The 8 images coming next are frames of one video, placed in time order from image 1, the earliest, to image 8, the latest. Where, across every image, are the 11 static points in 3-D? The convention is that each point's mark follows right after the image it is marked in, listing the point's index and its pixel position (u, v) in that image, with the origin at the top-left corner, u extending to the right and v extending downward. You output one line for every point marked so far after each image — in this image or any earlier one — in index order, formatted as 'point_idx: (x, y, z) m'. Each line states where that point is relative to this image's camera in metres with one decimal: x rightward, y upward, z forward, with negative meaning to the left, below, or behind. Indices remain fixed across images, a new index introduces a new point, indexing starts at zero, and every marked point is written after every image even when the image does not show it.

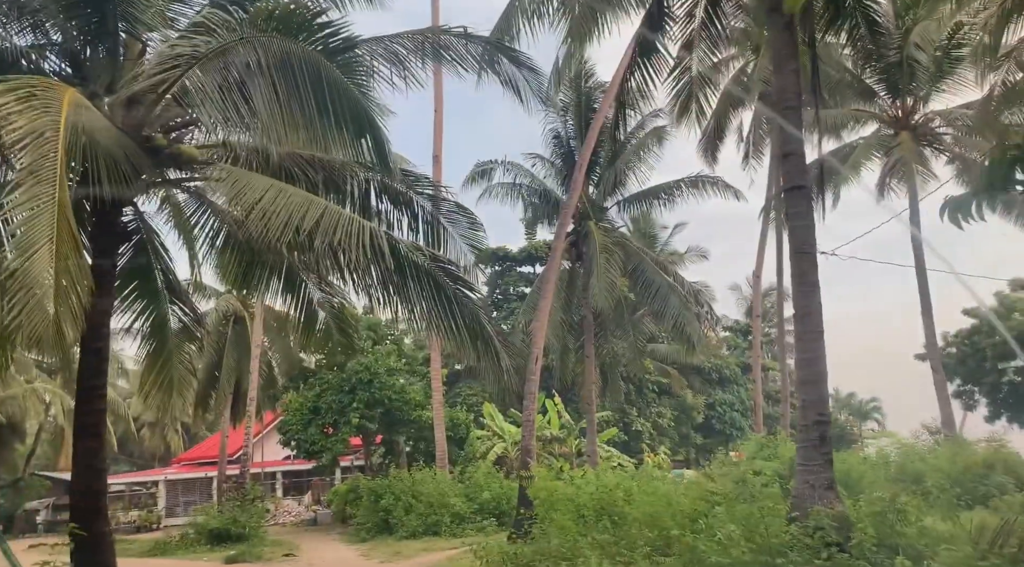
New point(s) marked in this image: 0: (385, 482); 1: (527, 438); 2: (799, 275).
0: (-2.5, -3.9, +19.3) m
1: (+0.2, -2.3, +14.9) m
2: (+2.5, +0.1, +8.4) m
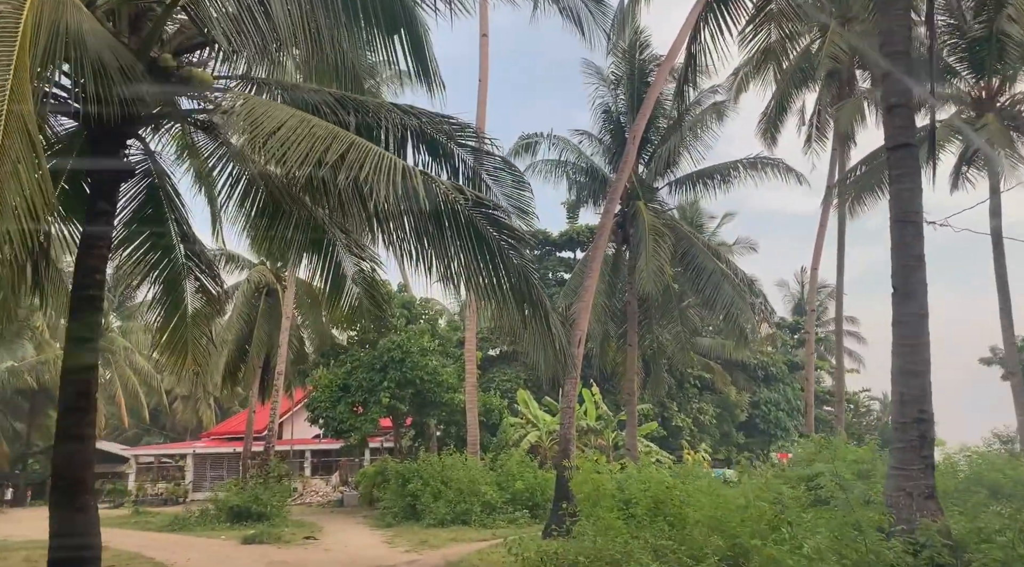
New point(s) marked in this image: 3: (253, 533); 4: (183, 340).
0: (-1.8, -3.4, +18.3) m
1: (+0.8, -2.0, +13.9) m
2: (+2.9, +0.3, +7.3) m
3: (-4.0, -3.9, +15.4) m
4: (-3.4, -0.6, +10.3) m
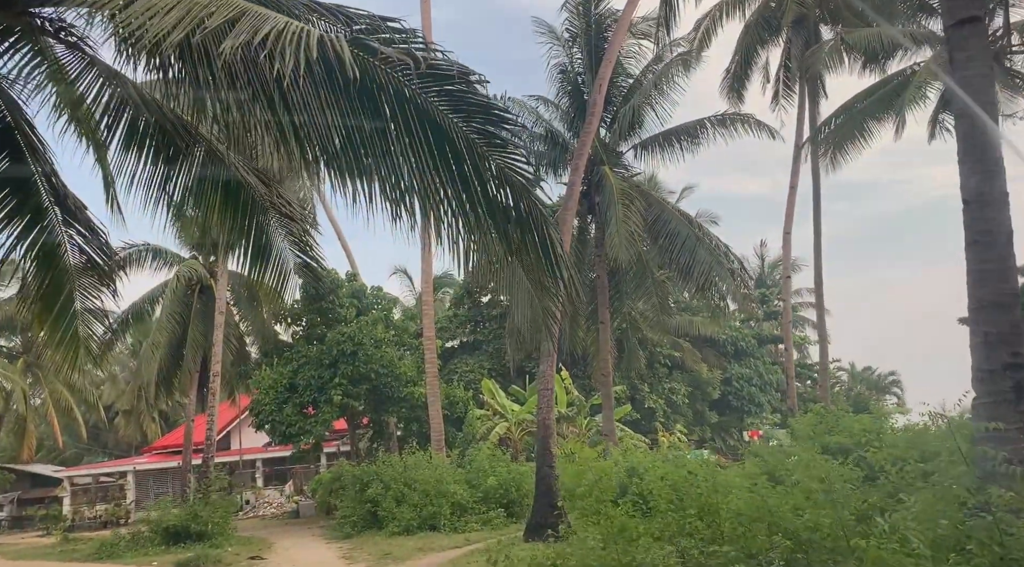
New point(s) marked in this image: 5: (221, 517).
0: (-2.3, -3.1, +16.5) m
1: (+0.4, -1.6, +12.2) m
2: (+2.7, +0.8, +5.7) m
3: (-4.4, -3.7, +13.5) m
4: (-3.7, -0.4, +8.4) m
5: (-4.8, -3.9, +16.4) m
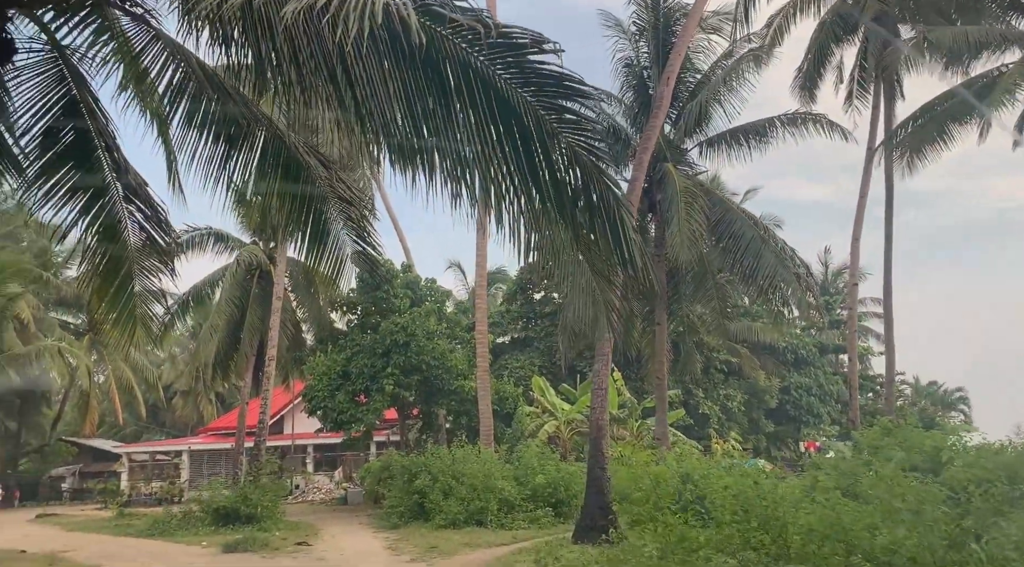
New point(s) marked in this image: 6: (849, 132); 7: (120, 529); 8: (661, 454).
0: (-1.5, -2.9, +16.4) m
1: (+1.0, -1.5, +12.0) m
2: (+3.0, +0.7, +5.3) m
3: (-3.7, -3.5, +13.5) m
4: (-3.2, -0.2, +8.4) m
5: (-4.0, -3.6, +16.5) m
6: (+6.2, +2.8, +18.3) m
7: (-6.8, -4.2, +17.1) m
8: (+2.1, -2.4, +14.0) m
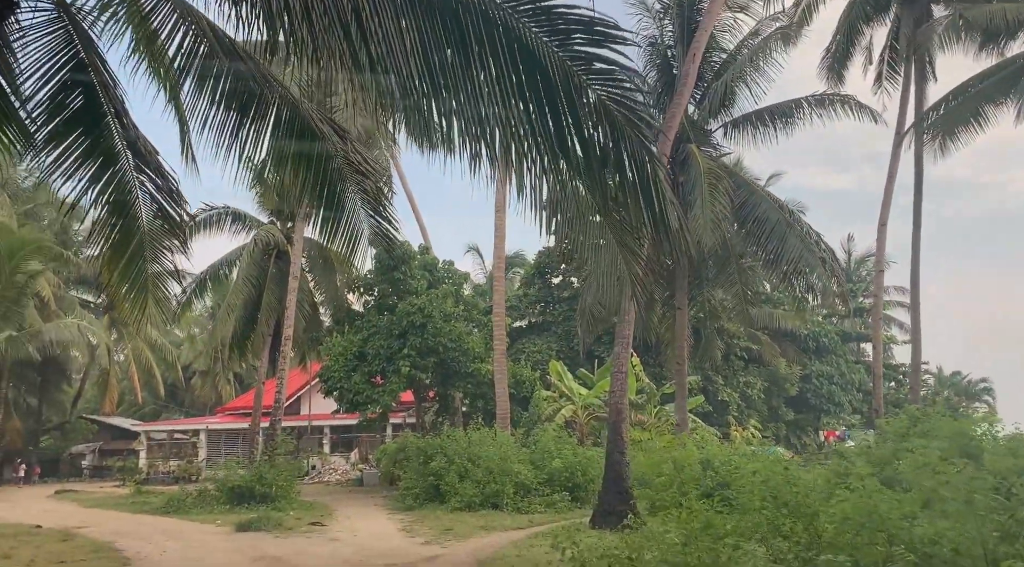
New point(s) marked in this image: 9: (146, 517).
0: (-1.2, -2.6, +16.3) m
1: (+1.2, -1.3, +11.7) m
2: (+3.1, +0.8, +5.0) m
3: (-3.5, -3.2, +13.4) m
4: (-3.1, 0.0, +8.3) m
5: (-3.8, -3.3, +16.4) m
6: (+6.6, +3.1, +17.9) m
7: (-6.5, -3.8, +17.1) m
8: (+2.3, -2.2, +13.7) m
9: (-5.6, -3.6, +15.1) m
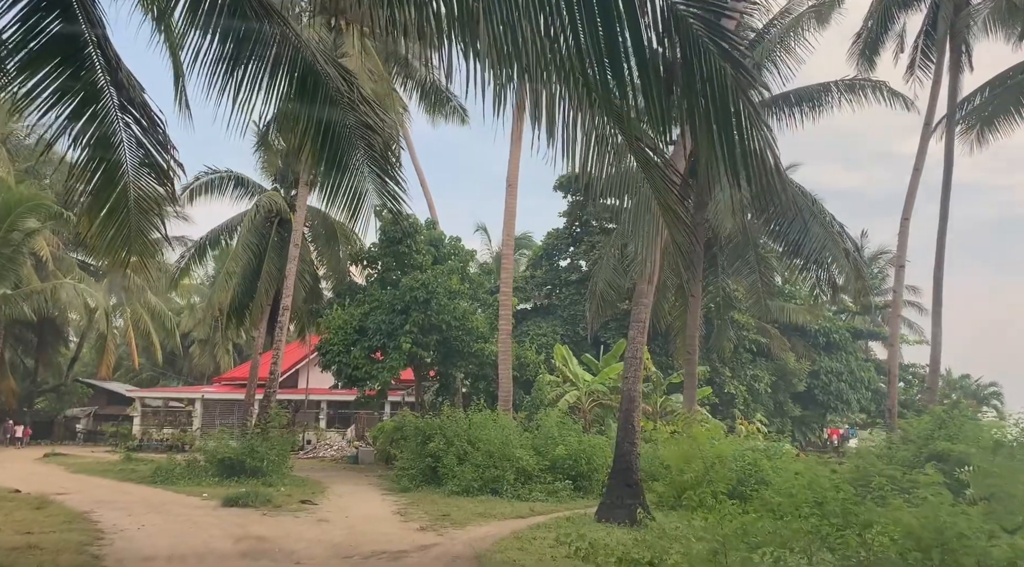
0: (-1.2, -2.2, +15.7) m
1: (+1.3, -1.1, +11.1) m
2: (+3.3, +0.9, +4.4) m
3: (-3.5, -2.7, +12.8) m
4: (-3.0, +0.3, +7.6) m
5: (-3.7, -2.8, +15.8) m
6: (+6.9, +3.1, +17.2) m
7: (-6.5, -3.2, +16.5) m
8: (+2.4, -2.0, +13.1) m
9: (-5.6, -3.0, +14.6) m
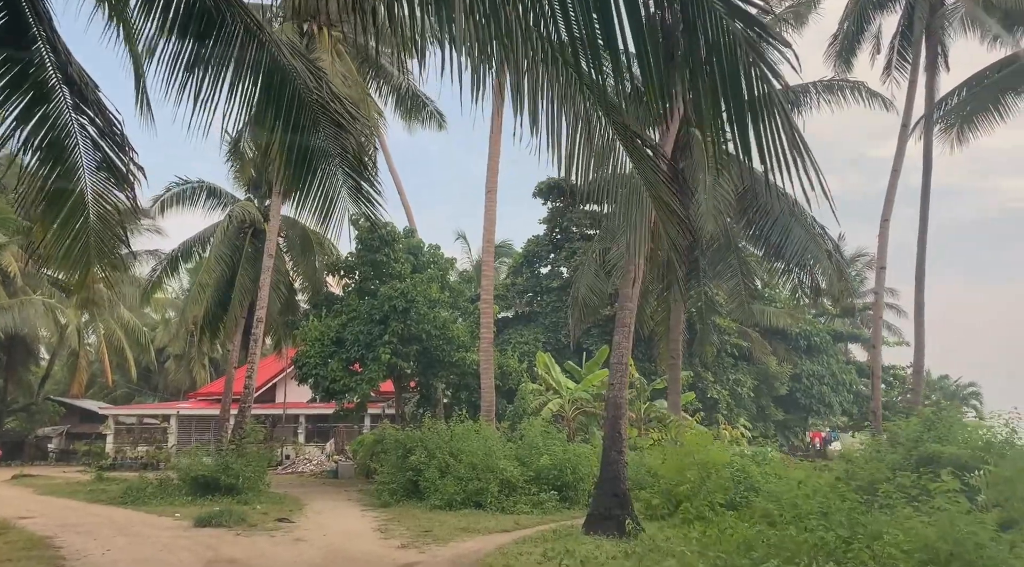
0: (-1.5, -2.3, +15.3) m
1: (+1.1, -1.1, +10.8) m
2: (+3.2, +0.9, +4.1) m
3: (-3.7, -2.9, +12.4) m
4: (-3.1, +0.2, +7.2) m
5: (-4.0, -2.9, +15.4) m
6: (+6.5, +3.1, +17.1) m
7: (-6.8, -3.4, +16.0) m
8: (+2.2, -2.0, +12.8) m
9: (-5.8, -3.2, +14.1) m
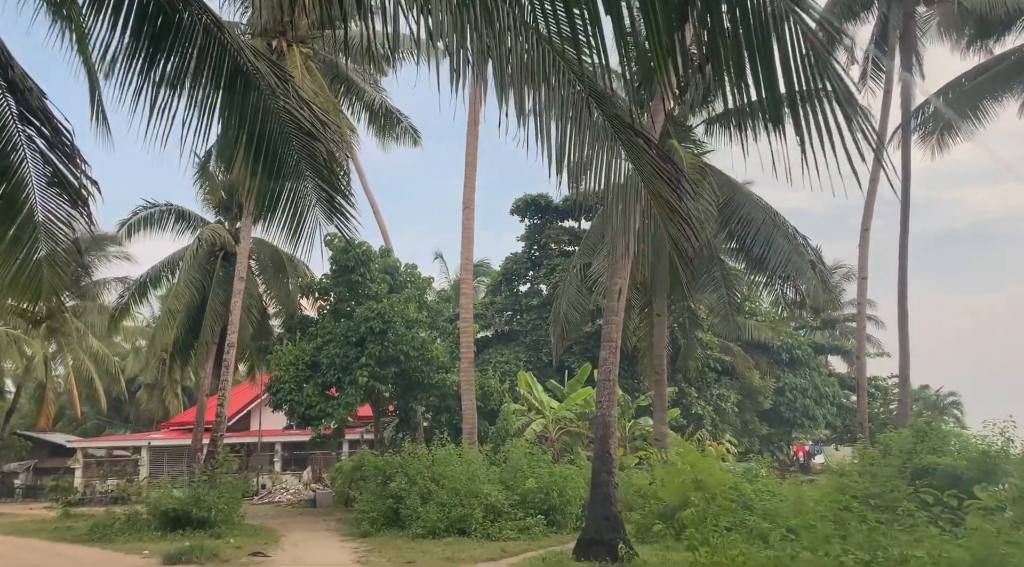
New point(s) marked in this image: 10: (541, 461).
0: (-1.7, -2.6, +14.8) m
1: (+0.9, -1.3, +10.4) m
2: (+3.1, +1.0, +3.8) m
3: (-3.9, -3.1, +11.8) m
4: (-3.2, +0.1, +6.7) m
5: (-4.3, -3.3, +14.8) m
6: (+6.1, +3.0, +16.8) m
7: (-7.0, -3.9, +15.4) m
8: (+2.0, -2.2, +12.4) m
9: (-6.0, -3.6, +13.4) m
10: (+0.4, -2.6, +14.2) m
